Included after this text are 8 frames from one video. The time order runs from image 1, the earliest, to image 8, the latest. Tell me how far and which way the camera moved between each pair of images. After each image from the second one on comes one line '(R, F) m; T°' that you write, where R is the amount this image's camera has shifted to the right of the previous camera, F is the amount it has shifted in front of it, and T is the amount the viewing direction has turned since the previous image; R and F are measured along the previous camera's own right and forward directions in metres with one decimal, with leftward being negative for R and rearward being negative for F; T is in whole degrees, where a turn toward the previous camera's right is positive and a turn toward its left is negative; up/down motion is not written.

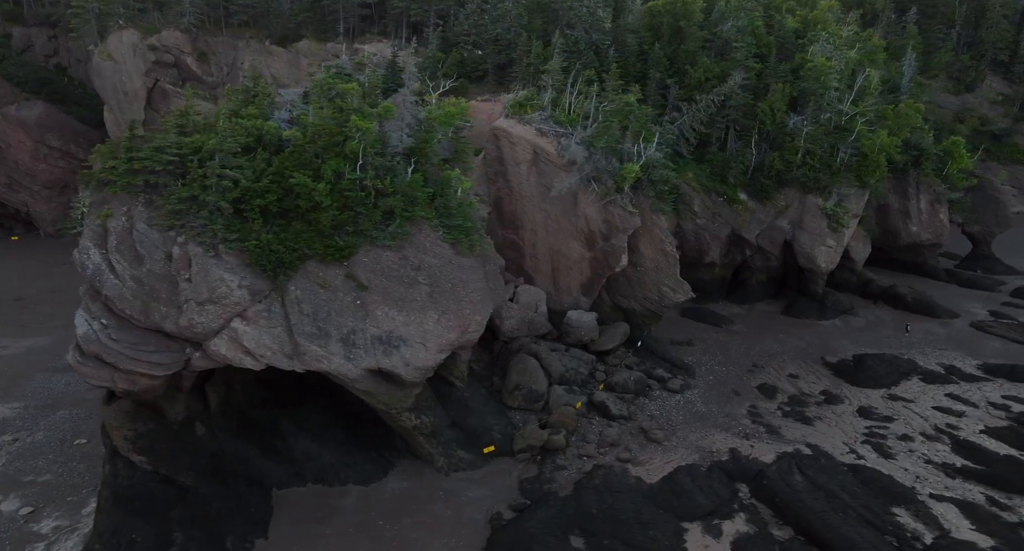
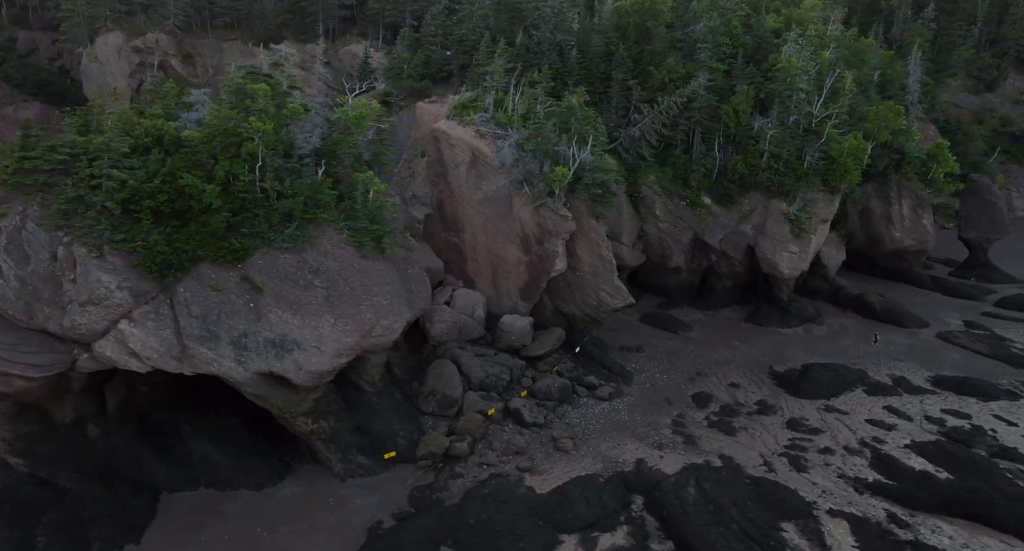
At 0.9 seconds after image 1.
(+3.6, +0.4) m; -2°
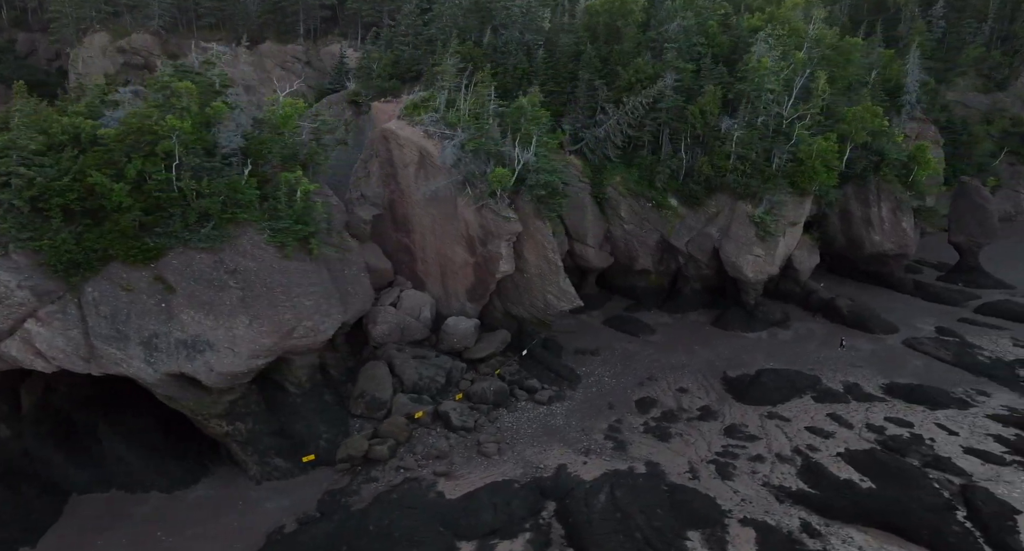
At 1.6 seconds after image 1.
(+2.8, +0.3) m; -1°
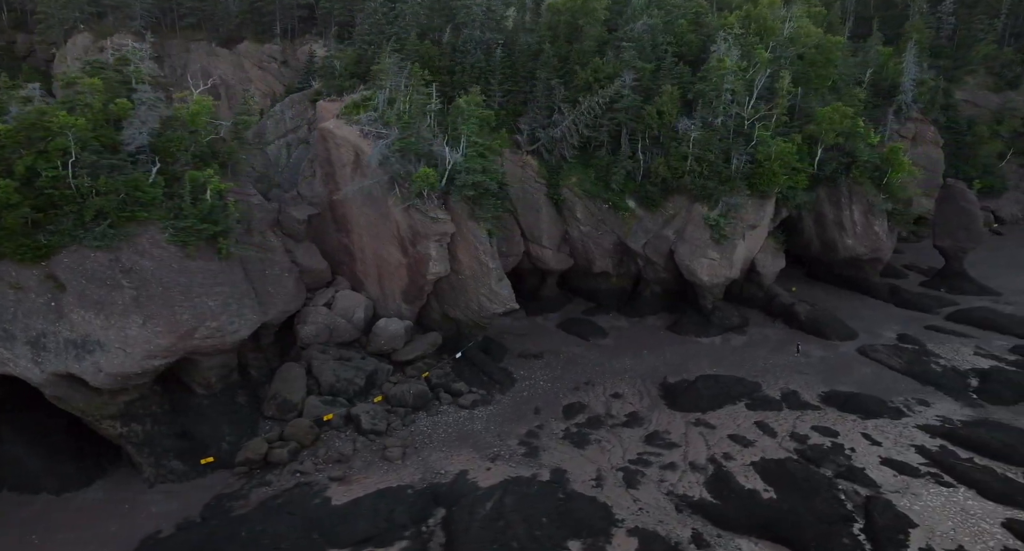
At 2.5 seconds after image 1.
(+3.3, +0.5) m; -1°
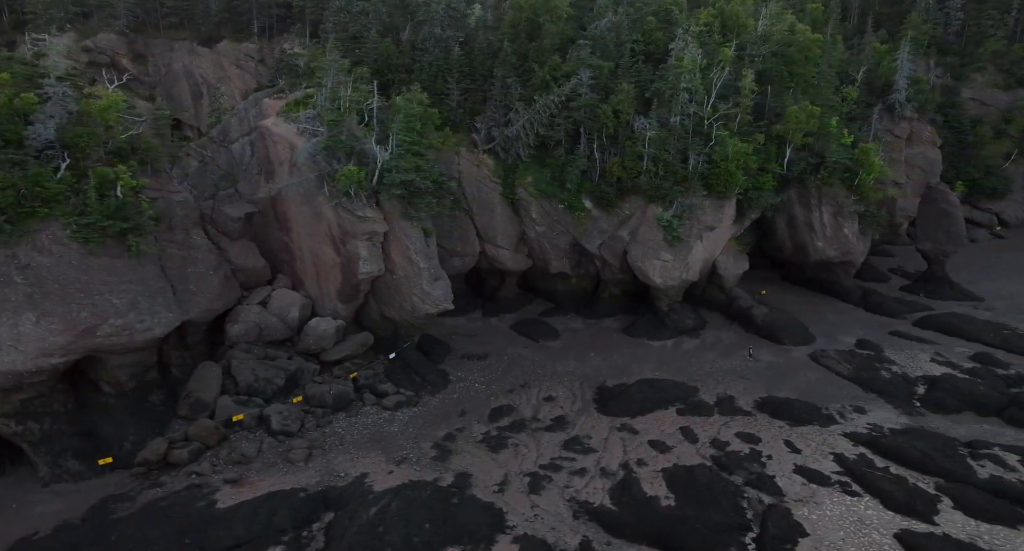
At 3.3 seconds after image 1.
(+3.2, +0.5) m; -1°
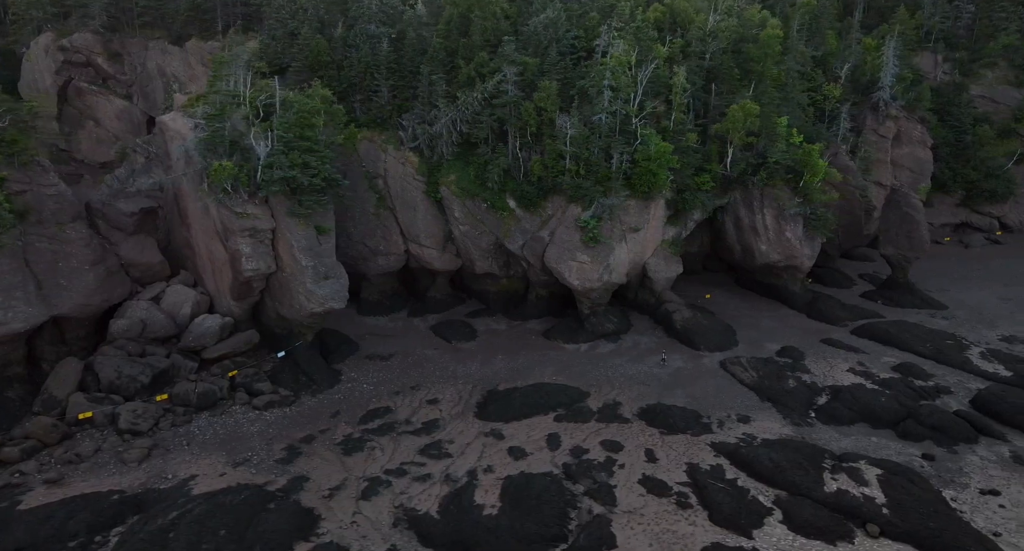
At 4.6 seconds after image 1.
(+5.2, +0.7) m; -2°
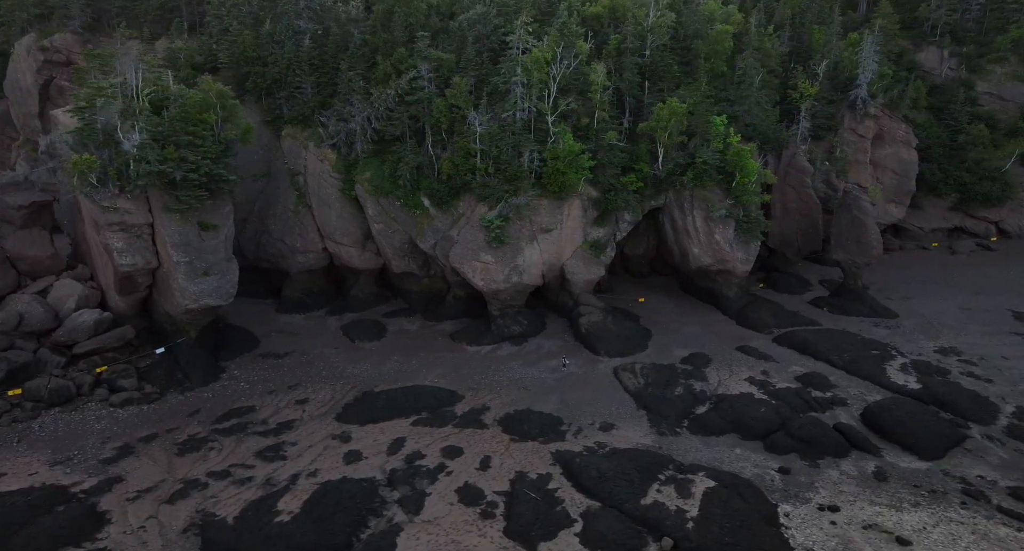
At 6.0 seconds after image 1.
(+5.6, +0.8) m; -2°
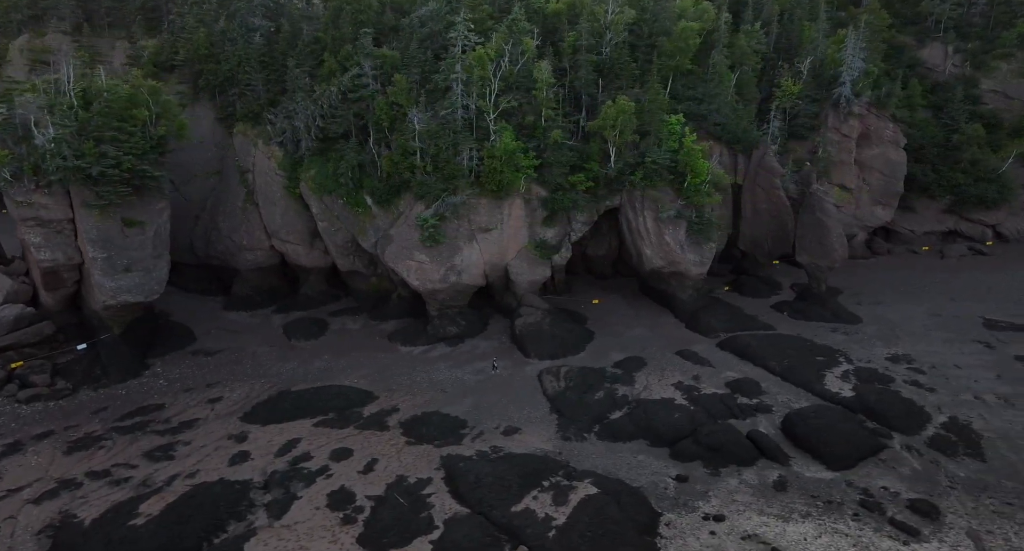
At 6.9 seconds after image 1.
(+3.7, +0.5) m; -1°
